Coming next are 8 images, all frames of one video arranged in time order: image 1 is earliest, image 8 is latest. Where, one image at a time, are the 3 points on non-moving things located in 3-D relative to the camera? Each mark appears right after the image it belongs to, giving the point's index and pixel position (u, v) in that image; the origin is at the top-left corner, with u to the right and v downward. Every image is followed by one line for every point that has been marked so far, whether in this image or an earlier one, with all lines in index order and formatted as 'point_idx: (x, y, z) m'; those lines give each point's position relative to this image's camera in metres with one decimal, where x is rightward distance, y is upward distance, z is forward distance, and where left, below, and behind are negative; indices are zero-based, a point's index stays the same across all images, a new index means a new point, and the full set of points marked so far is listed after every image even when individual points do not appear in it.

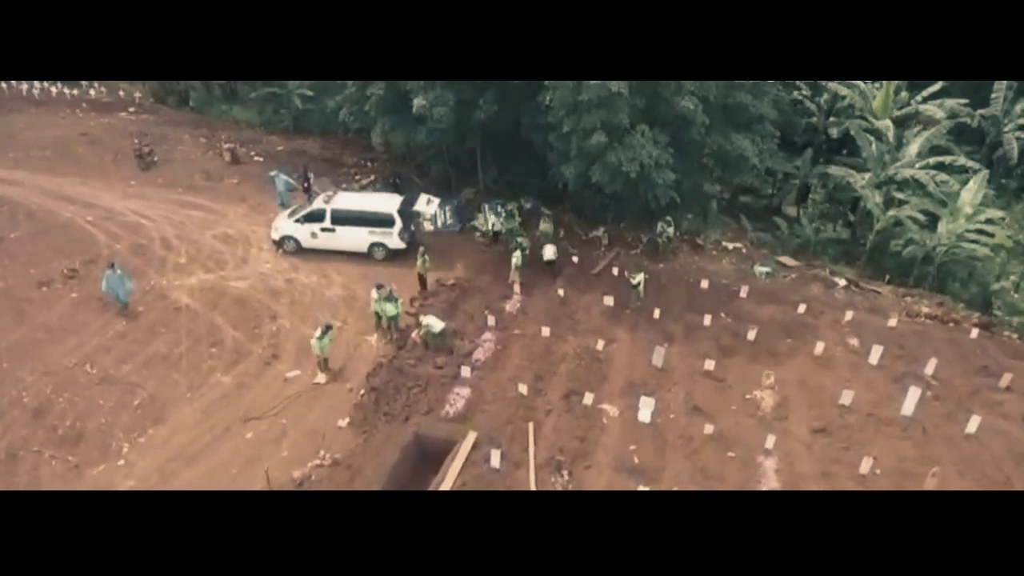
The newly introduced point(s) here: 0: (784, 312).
0: (+5.7, -0.5, +13.2) m
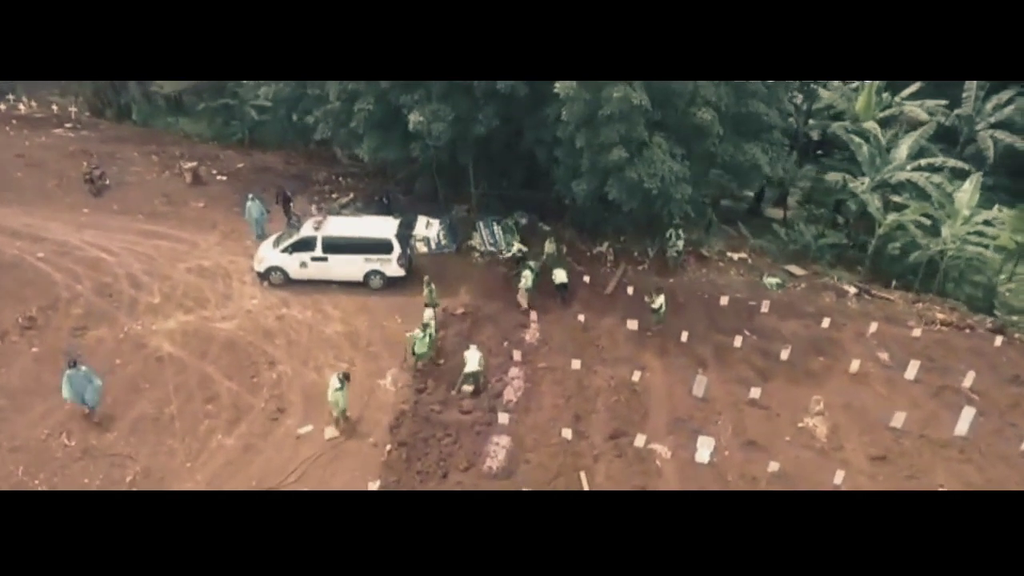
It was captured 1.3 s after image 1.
0: (+6.0, -0.8, +12.8) m
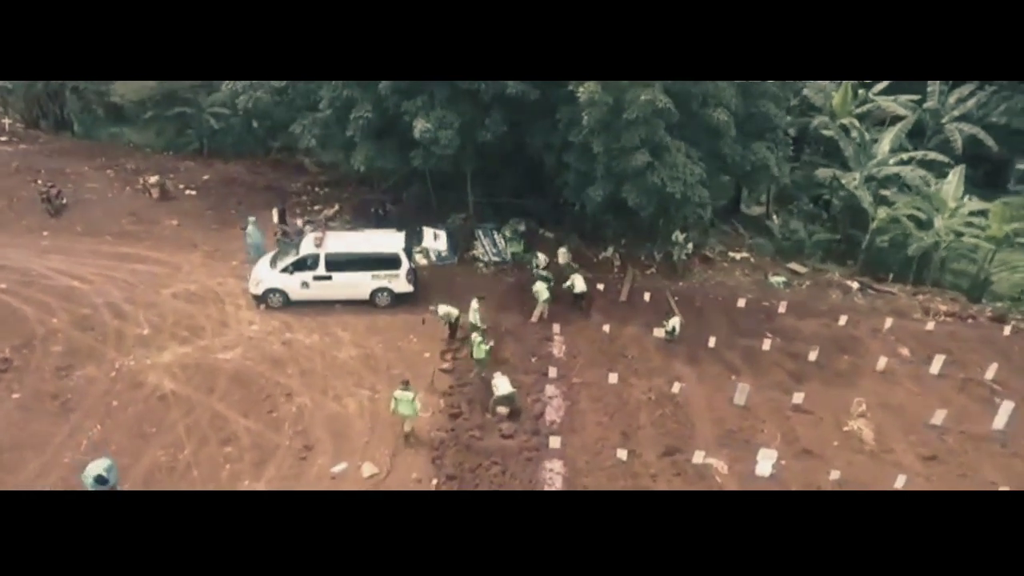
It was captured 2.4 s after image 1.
0: (+6.4, -0.7, +12.8) m
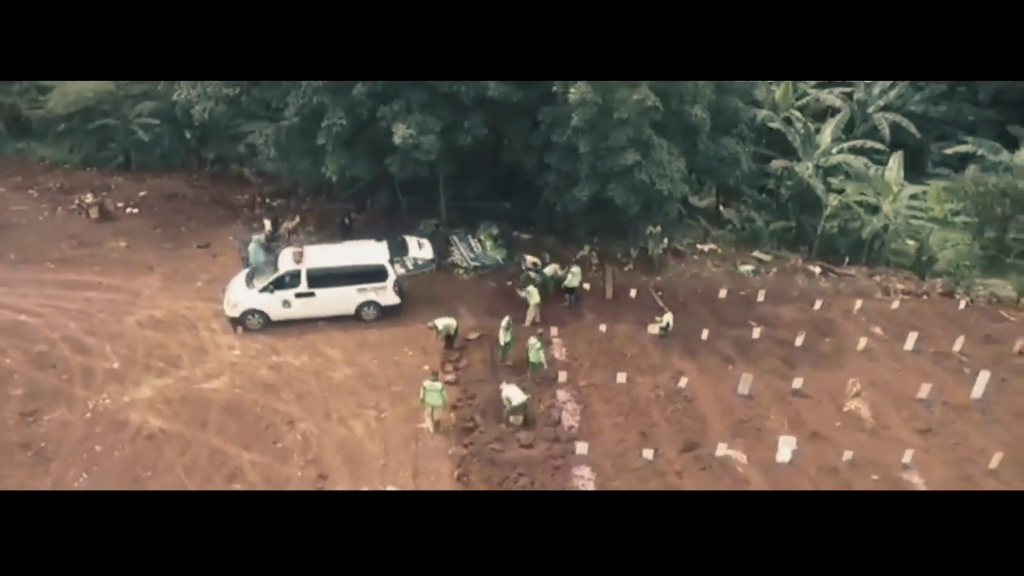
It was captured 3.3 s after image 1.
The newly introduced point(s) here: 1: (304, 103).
0: (+6.1, -0.5, +13.3) m
1: (-4.0, +3.6, +12.4) m
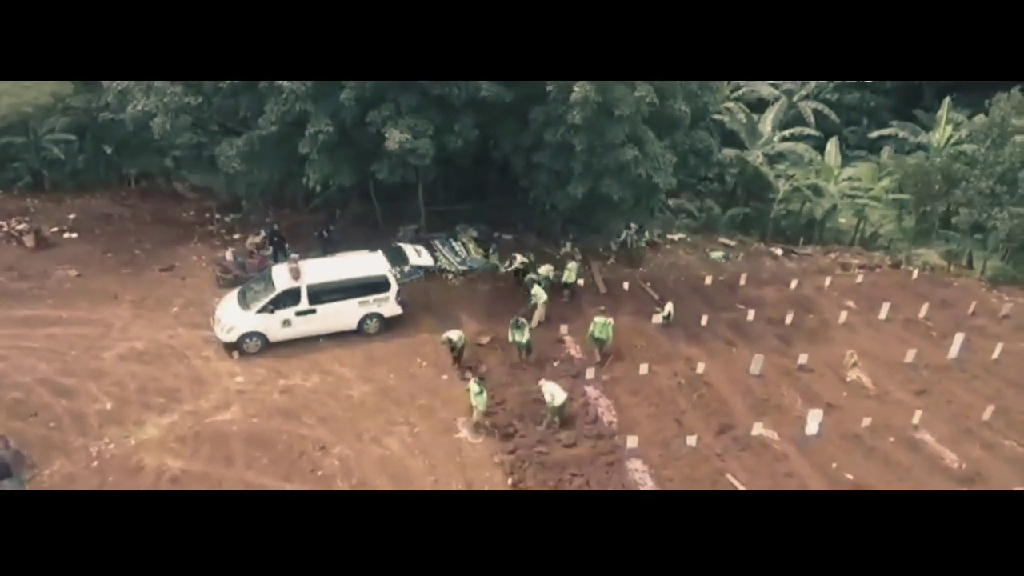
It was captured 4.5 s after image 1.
0: (+6.0, 0.0, +14.1) m
1: (-4.2, +3.3, +11.7) m
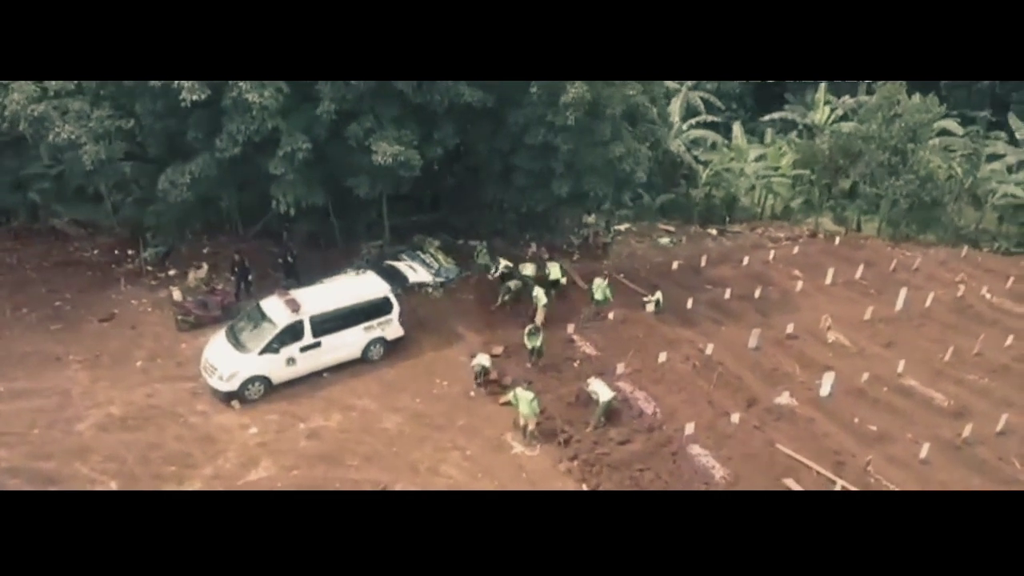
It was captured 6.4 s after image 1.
0: (+5.4, +0.5, +15.2) m
1: (-4.4, +2.7, +10.6) m
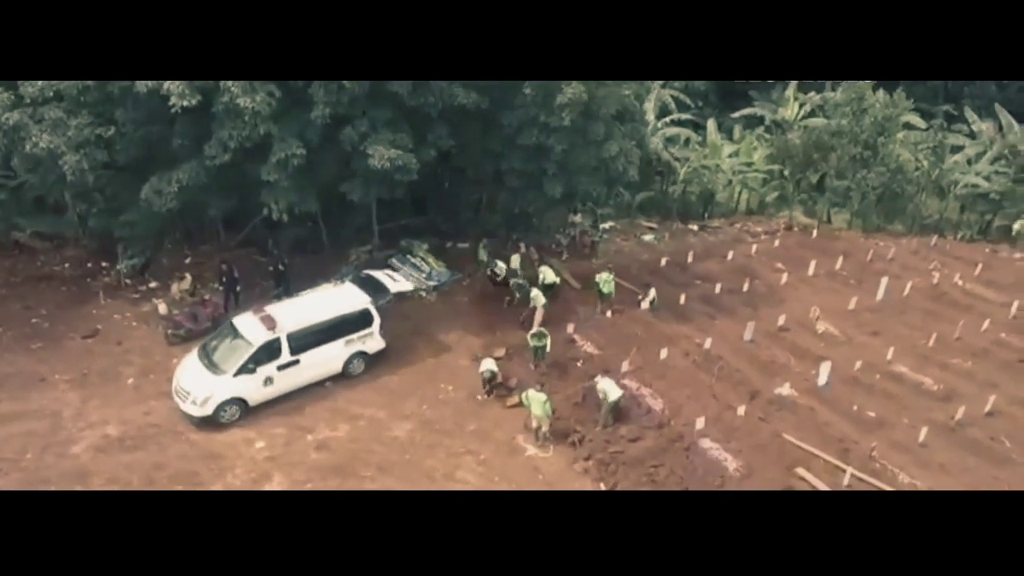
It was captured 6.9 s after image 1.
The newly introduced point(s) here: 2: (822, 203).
0: (+5.1, +0.6, +15.5) m
1: (-4.4, +2.5, +10.3) m
2: (+7.8, +2.1, +16.1) m
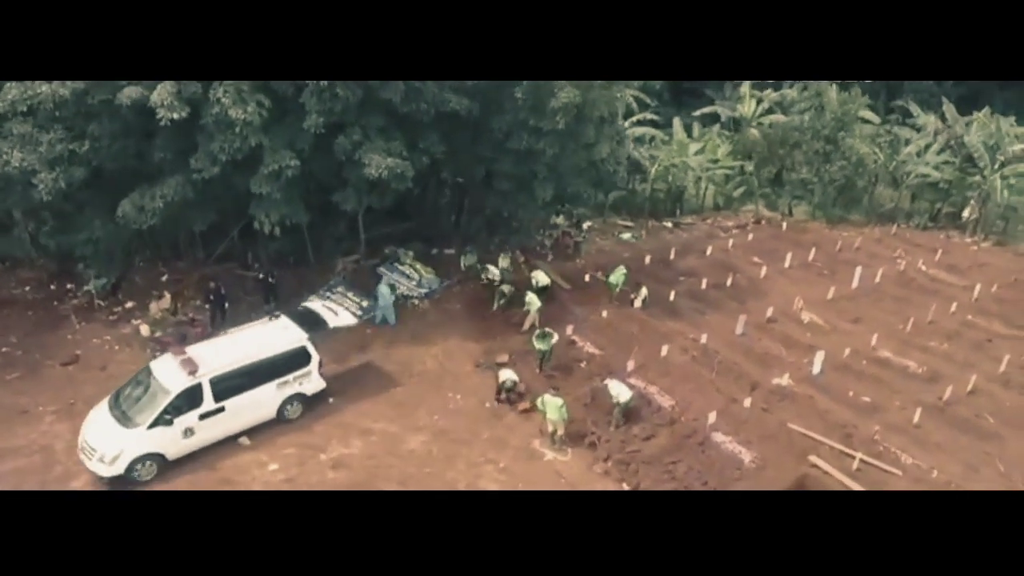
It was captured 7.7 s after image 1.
0: (+4.8, +0.8, +15.8) m
1: (-4.4, +2.2, +10.0) m
2: (+7.3, +2.3, +16.7) m
